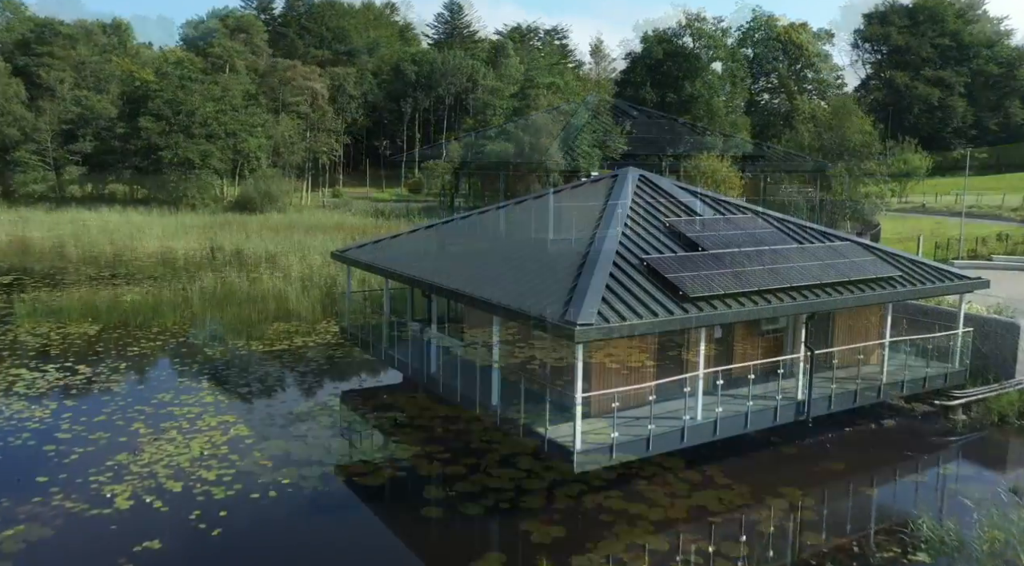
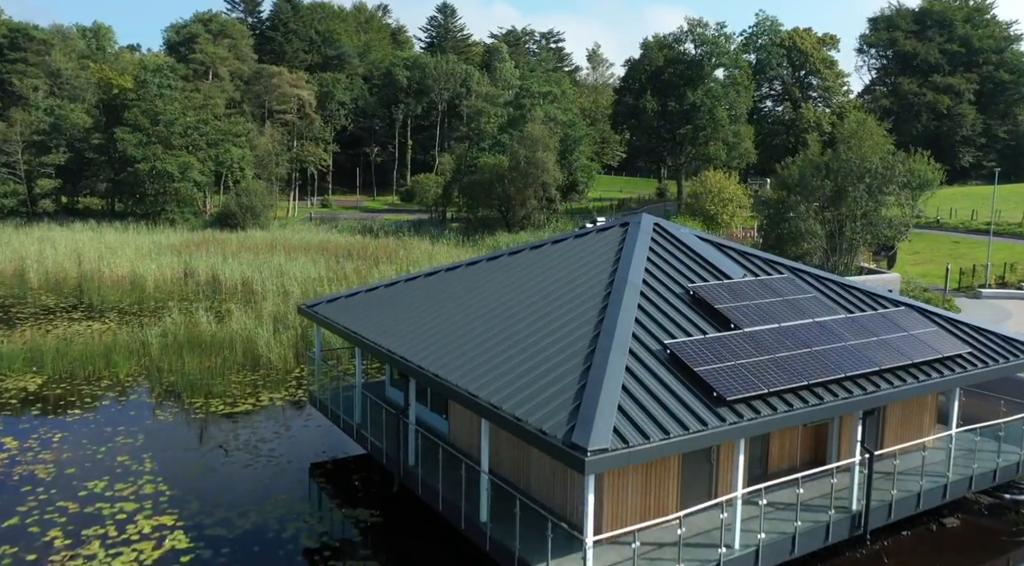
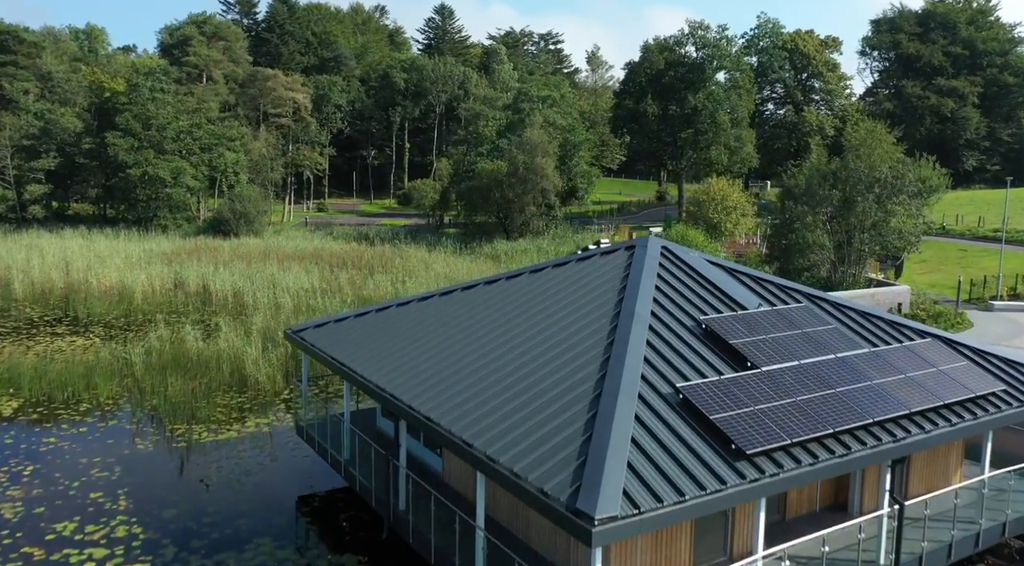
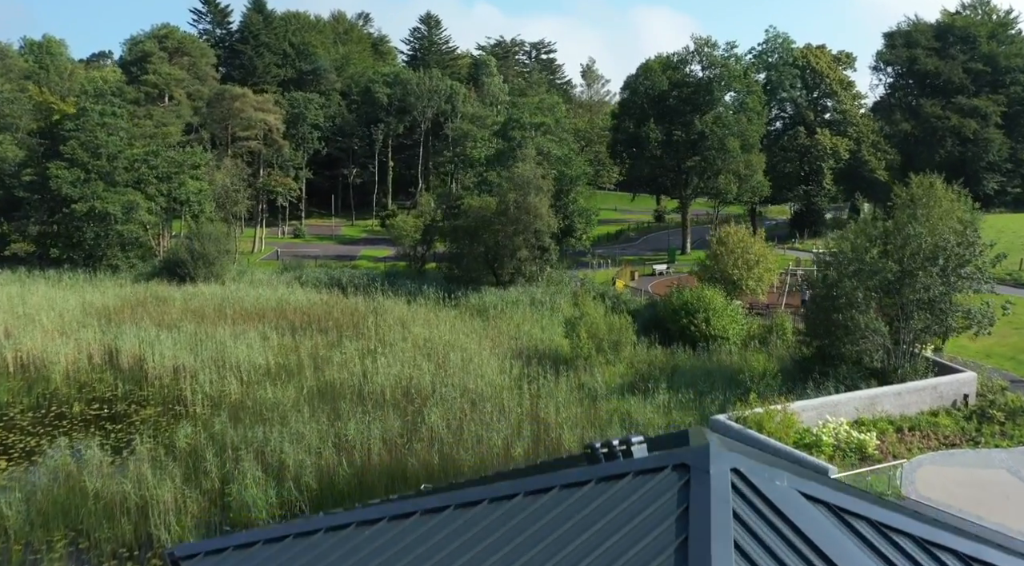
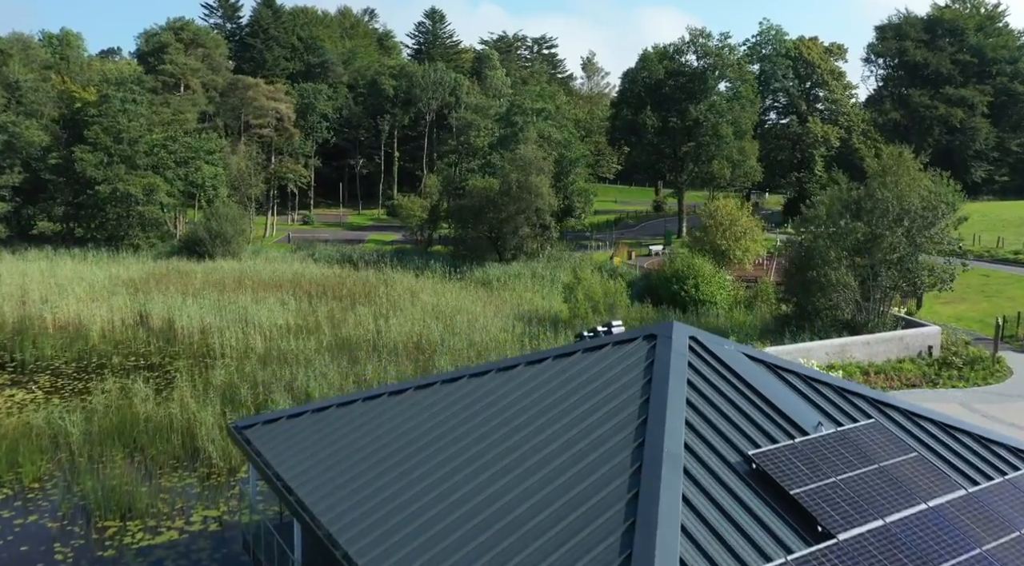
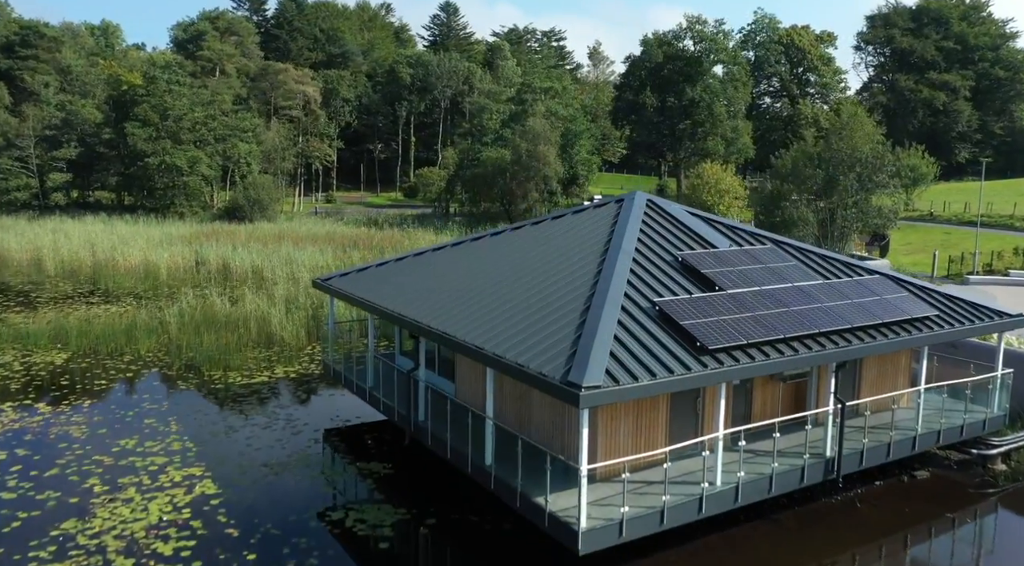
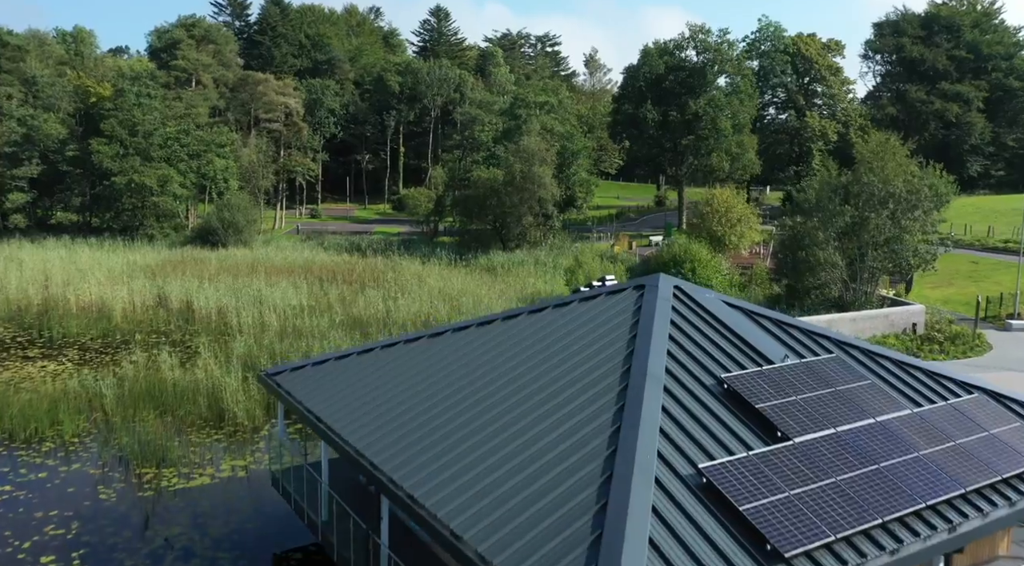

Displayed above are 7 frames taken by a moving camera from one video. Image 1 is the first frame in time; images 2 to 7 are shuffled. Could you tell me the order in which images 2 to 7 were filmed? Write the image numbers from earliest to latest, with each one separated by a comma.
6, 2, 3, 7, 5, 4
